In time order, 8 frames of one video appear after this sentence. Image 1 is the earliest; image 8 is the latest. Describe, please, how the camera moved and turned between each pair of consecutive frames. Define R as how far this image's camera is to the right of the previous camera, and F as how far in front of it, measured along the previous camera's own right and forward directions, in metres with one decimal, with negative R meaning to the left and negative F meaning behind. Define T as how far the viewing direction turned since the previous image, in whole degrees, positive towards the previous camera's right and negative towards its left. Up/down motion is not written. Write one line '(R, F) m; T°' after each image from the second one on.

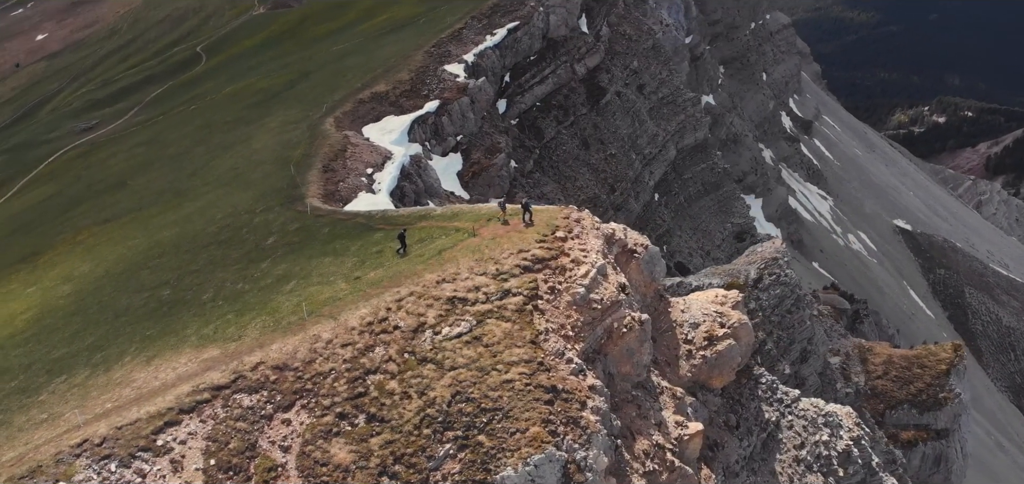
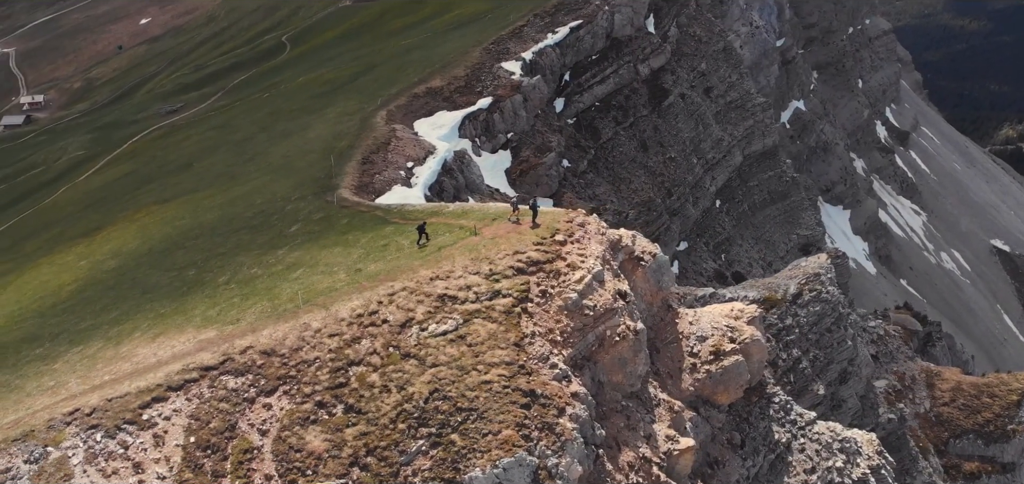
(+3.5, +0.2) m; -6°
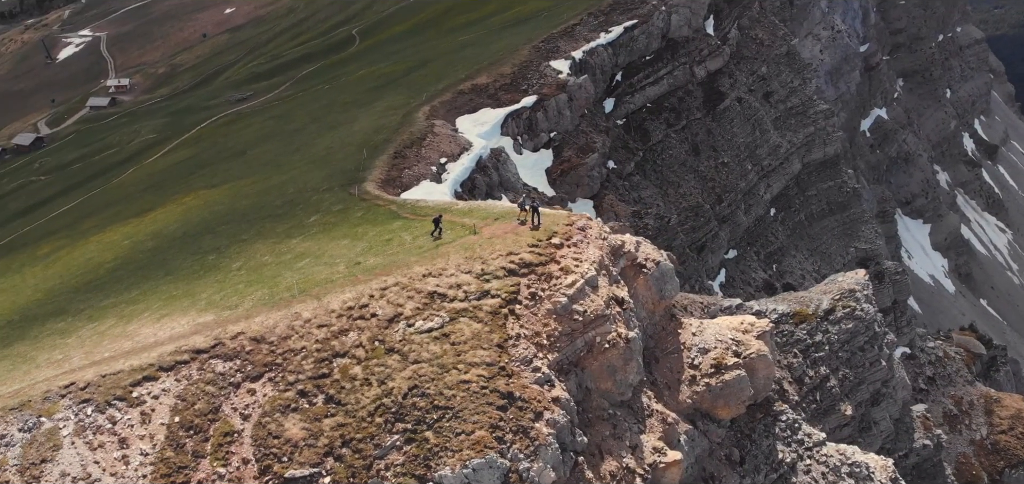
(+3.1, +0.2) m; -5°
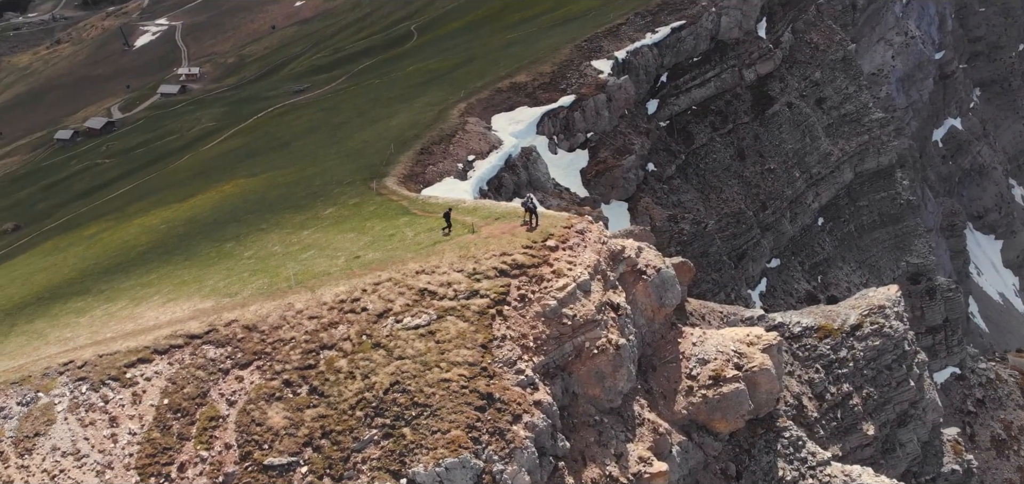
(+2.7, +0.2) m; -4°
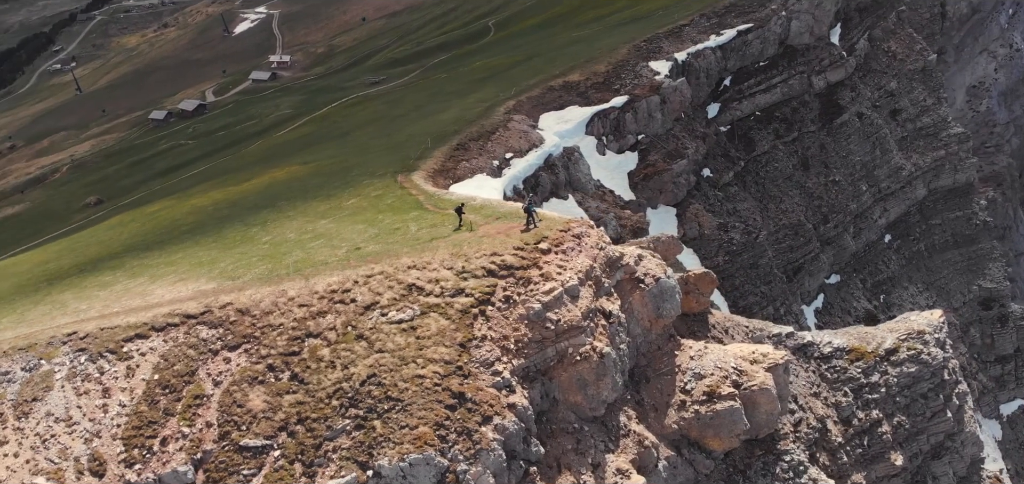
(+3.7, +0.4) m; -6°
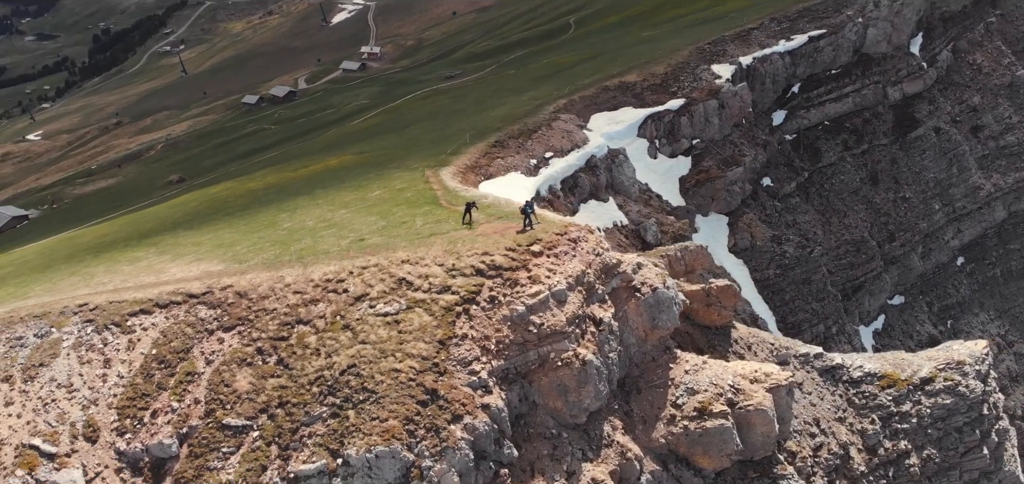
(+3.7, +0.3) m; -6°
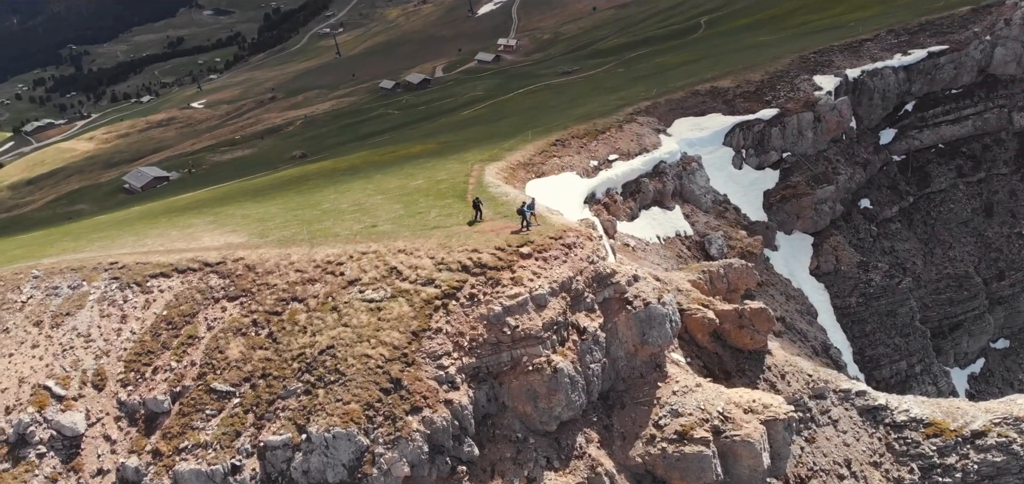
(+5.7, +0.6) m; -10°
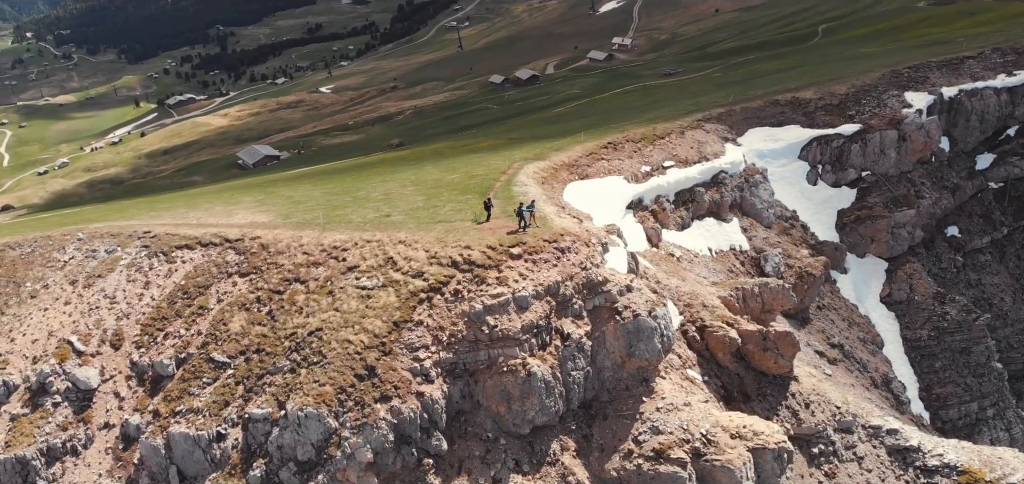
(+4.8, +0.4) m; -8°
